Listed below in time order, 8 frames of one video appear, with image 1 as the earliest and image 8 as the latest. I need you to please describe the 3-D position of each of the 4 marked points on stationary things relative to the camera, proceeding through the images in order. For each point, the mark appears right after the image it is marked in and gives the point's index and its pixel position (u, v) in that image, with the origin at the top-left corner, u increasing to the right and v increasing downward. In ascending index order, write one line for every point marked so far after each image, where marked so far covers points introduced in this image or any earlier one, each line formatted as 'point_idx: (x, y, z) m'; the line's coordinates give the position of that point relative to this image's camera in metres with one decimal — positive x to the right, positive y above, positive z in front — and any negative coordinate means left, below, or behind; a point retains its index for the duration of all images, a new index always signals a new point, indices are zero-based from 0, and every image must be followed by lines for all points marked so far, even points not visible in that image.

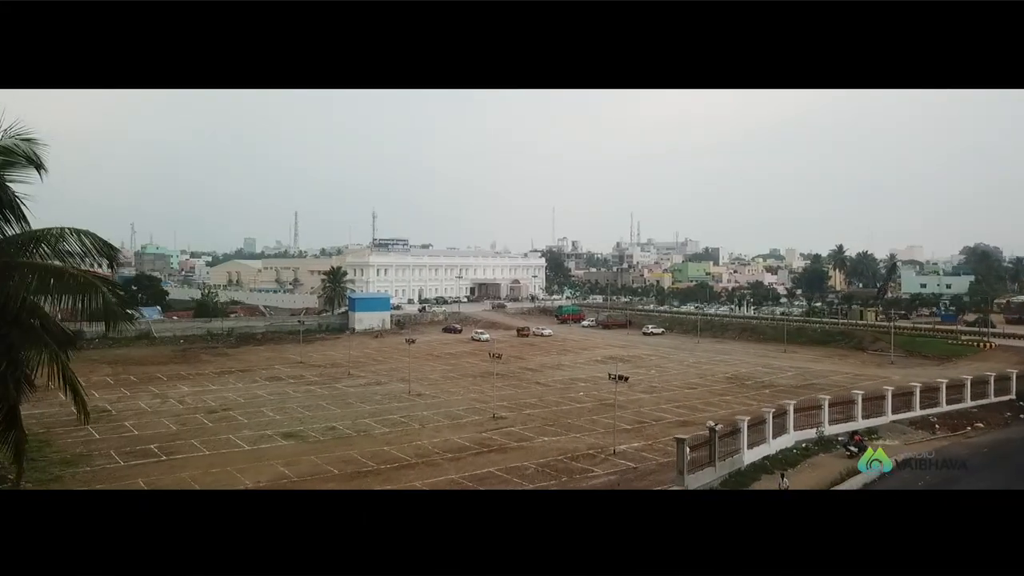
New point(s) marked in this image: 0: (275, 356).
0: (-4.5, -1.3, +11.7) m
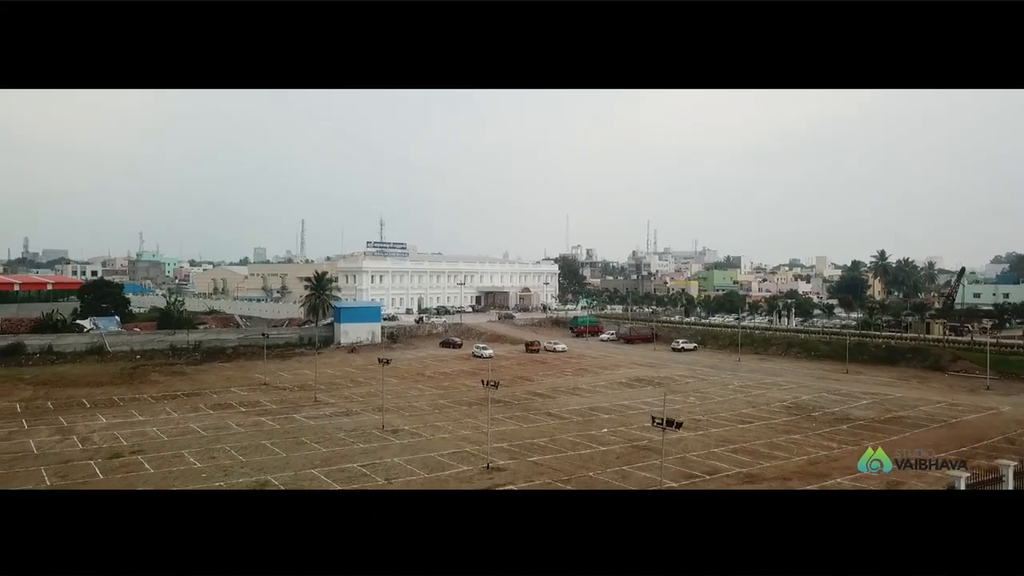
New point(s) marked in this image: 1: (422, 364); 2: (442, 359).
0: (-4.4, -1.4, +9.9) m
1: (-1.6, -1.4, +10.8) m
2: (-1.3, -1.3, +11.3) m
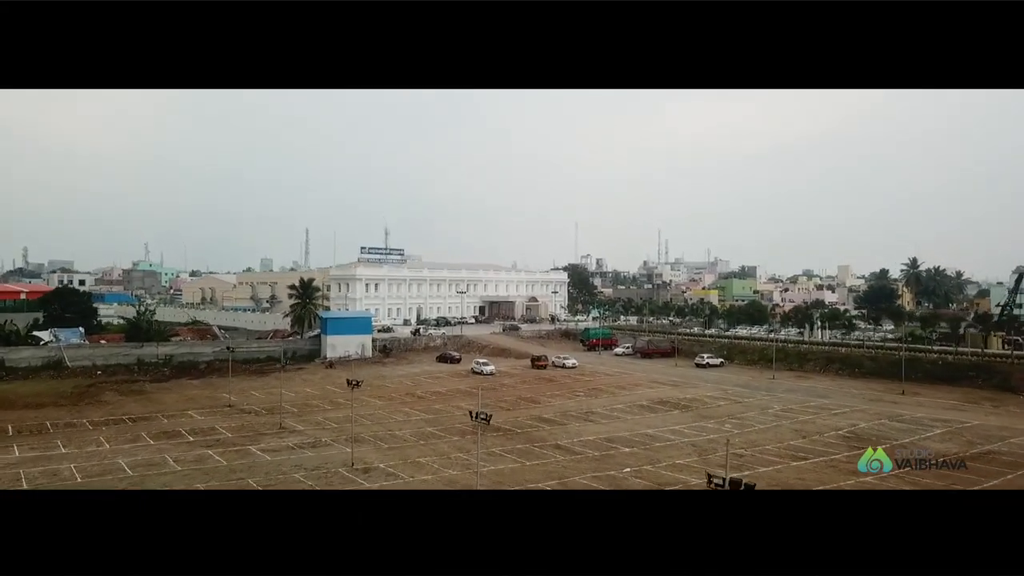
0: (-4.3, -1.5, +8.7) m
1: (-1.5, -1.5, +9.6) m
2: (-1.2, -1.4, +10.1) m
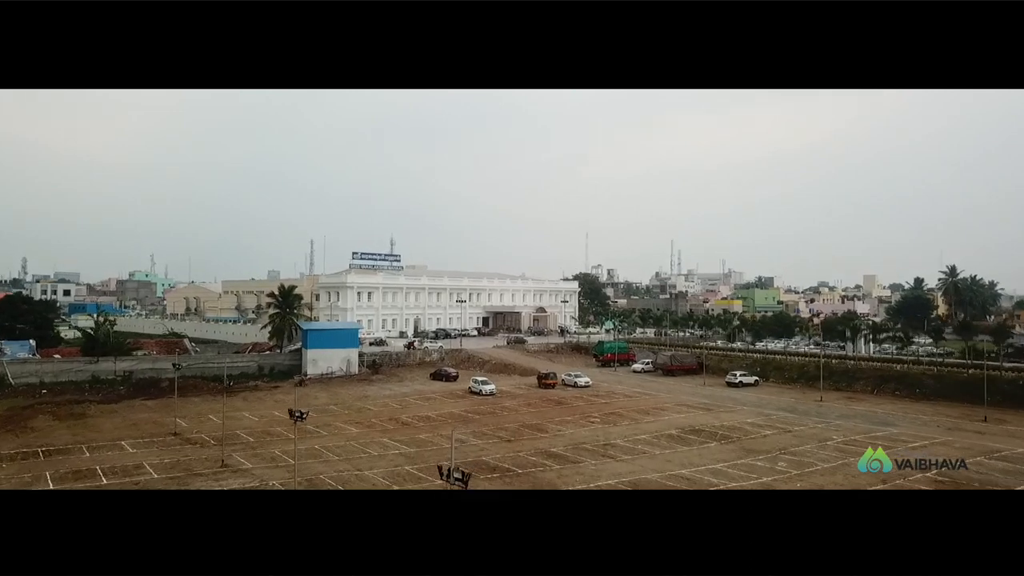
0: (-4.3, -1.6, +7.4) m
1: (-1.5, -1.6, +8.3) m
2: (-1.2, -1.5, +8.7) m
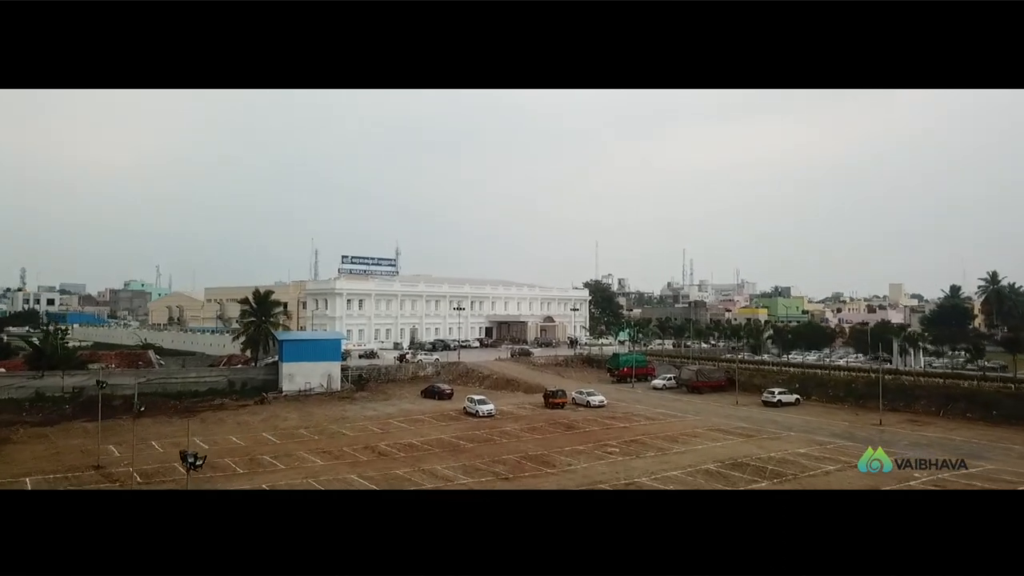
0: (-4.3, -1.6, +6.2) m
1: (-1.5, -1.6, +7.0) m
2: (-1.1, -1.6, +7.5) m
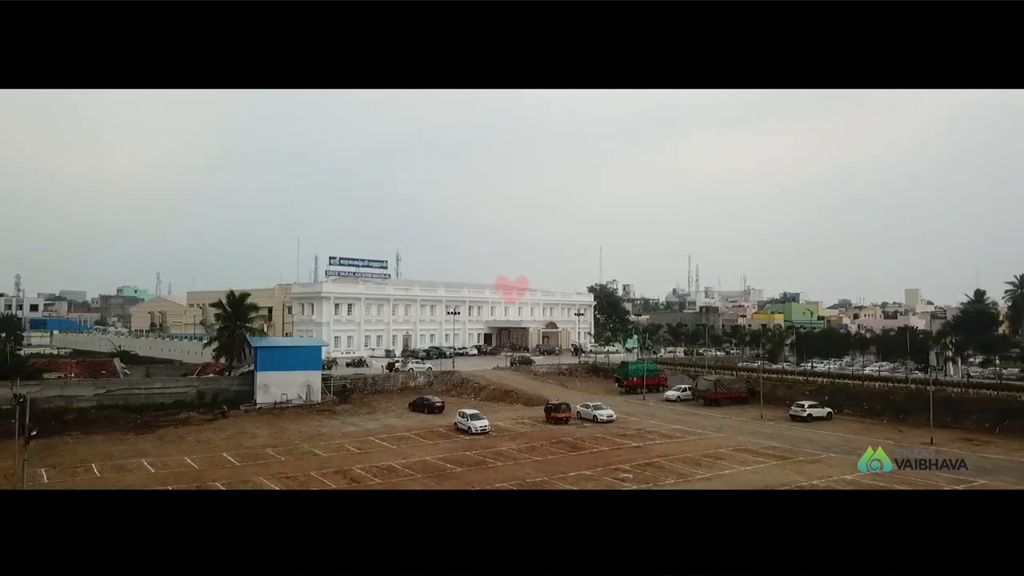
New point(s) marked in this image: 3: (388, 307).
0: (-4.3, -1.6, +5.3) m
1: (-1.5, -1.6, +6.1) m
2: (-1.2, -1.6, +6.6) m
3: (-2.5, -0.4, +12.7) m
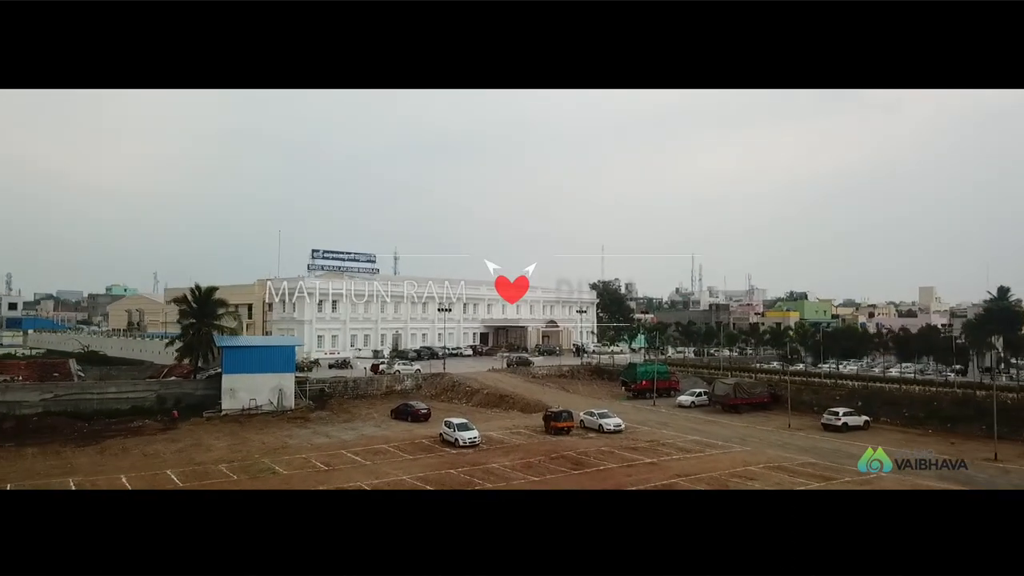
0: (-4.4, -1.5, +4.5) m
1: (-1.6, -1.5, +5.3) m
2: (-1.2, -1.5, +5.8) m
3: (-2.6, -0.3, +11.8) m
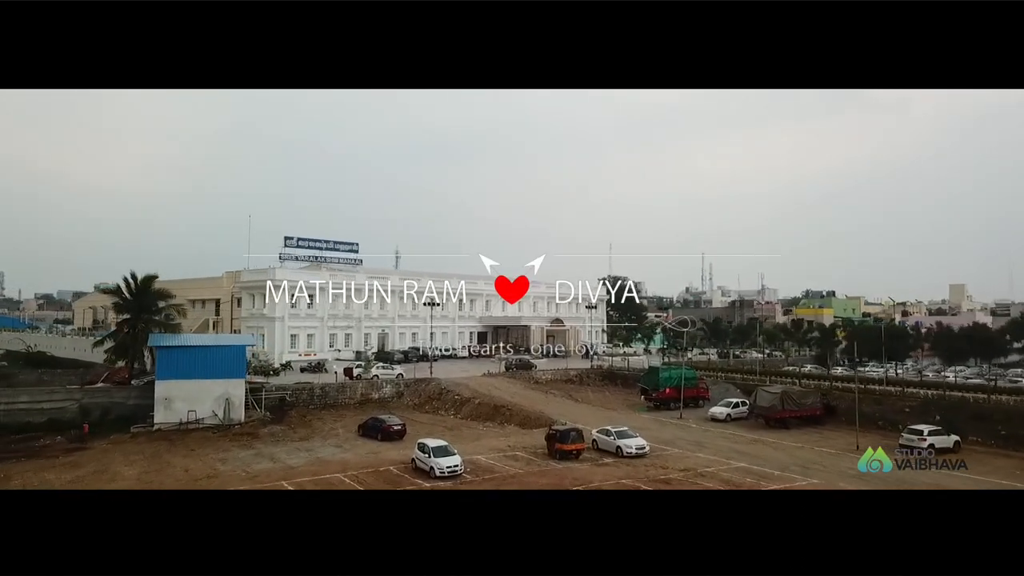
0: (-4.5, -1.4, +3.2) m
1: (-1.6, -1.4, +4.0) m
2: (-1.3, -1.4, +4.4) m
3: (-2.6, -0.2, +10.5) m
